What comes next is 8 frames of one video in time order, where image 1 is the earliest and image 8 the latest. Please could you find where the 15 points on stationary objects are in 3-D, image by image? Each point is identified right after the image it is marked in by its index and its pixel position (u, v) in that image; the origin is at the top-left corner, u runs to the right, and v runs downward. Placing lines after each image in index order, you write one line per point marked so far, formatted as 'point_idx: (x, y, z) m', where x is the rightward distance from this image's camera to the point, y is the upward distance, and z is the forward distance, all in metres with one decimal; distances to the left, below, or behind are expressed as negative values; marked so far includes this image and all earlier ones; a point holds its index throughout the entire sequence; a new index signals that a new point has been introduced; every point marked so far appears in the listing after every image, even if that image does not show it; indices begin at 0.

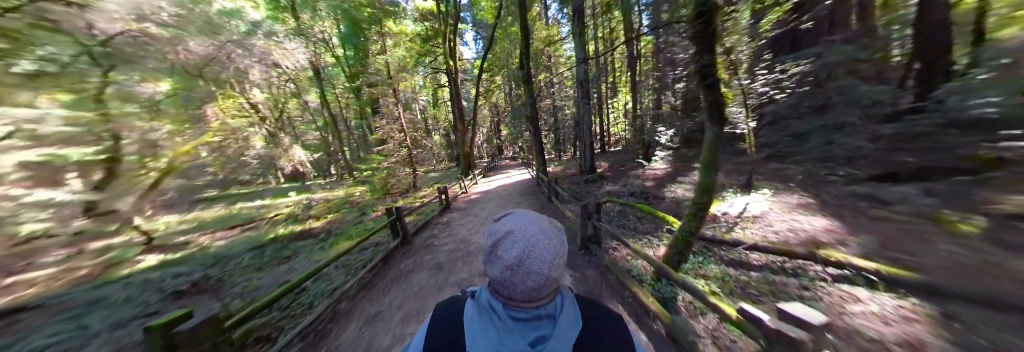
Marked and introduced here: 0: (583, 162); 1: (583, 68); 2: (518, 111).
0: (+3.3, +0.6, +8.3) m
1: (+3.1, +4.5, +7.5) m
2: (+0.4, +5.5, +15.9) m
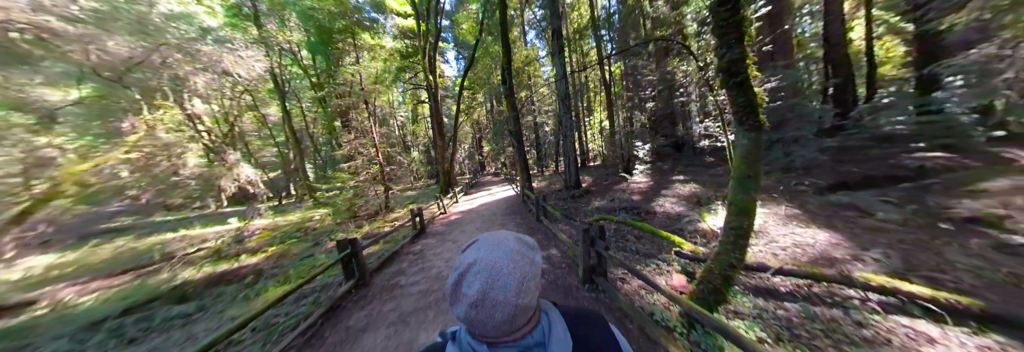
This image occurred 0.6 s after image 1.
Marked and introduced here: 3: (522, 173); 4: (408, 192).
0: (+2.6, -0.1, +8.2) m
1: (+2.3, +3.9, +7.7) m
2: (-1.1, +4.1, +15.9) m
3: (+0.6, 0.0, +9.0) m
4: (-10.7, -1.8, +18.9) m
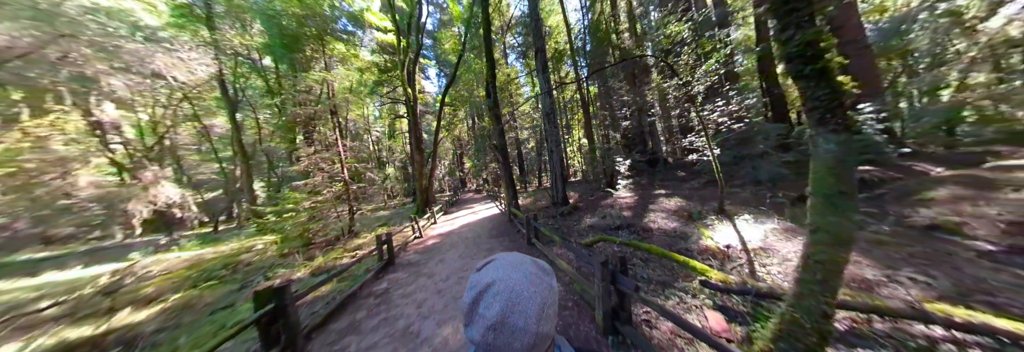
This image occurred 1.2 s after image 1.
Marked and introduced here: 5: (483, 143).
0: (+1.9, -0.8, +8.0) m
1: (+1.6, +3.2, +7.8) m
2: (-2.6, +2.7, +15.7) m
3: (-0.2, -0.8, +8.5) m
4: (-12.4, -3.5, +17.1) m
5: (-2.2, +2.7, +15.2) m
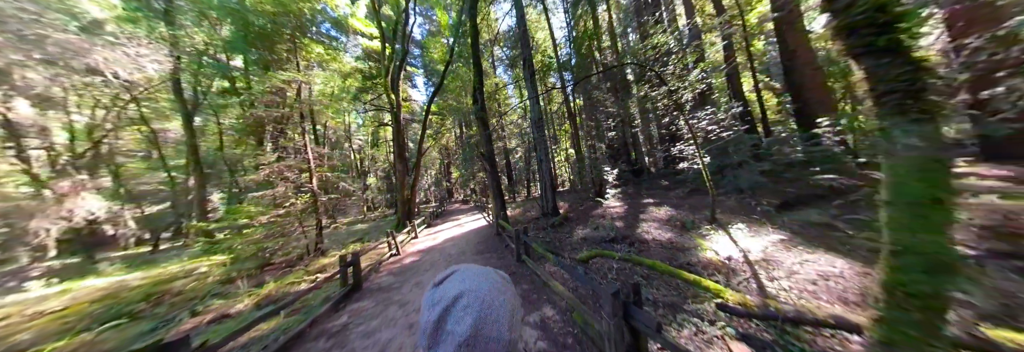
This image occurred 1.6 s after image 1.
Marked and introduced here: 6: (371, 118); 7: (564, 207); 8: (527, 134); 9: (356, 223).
0: (+1.4, -1.2, +7.8) m
1: (+1.1, +2.8, +7.8) m
2: (-3.6, +1.9, +15.3) m
3: (-0.7, -1.2, +8.2) m
4: (-13.4, -4.4, +15.8) m
5: (-3.2, +1.9, +14.9) m
6: (-15.1, +6.2, +19.4) m
7: (+2.9, -1.7, +9.9) m
8: (+1.2, +3.3, +14.5) m
9: (-15.9, -4.9, +18.6) m
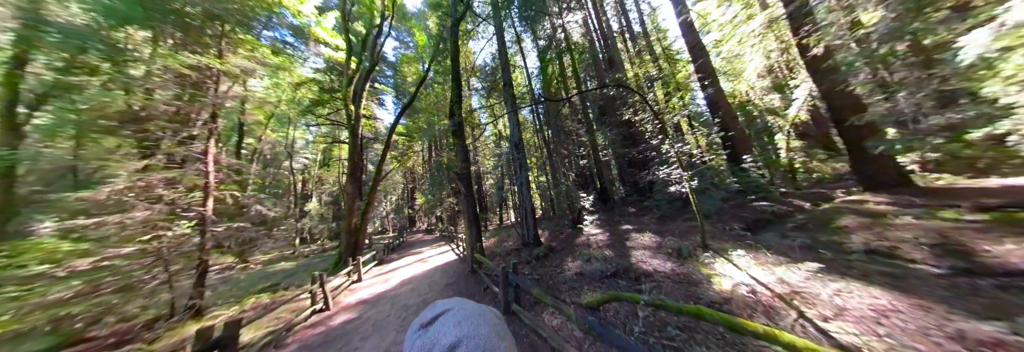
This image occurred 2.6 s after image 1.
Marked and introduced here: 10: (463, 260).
0: (+0.5, -2.2, +7.1) m
1: (+0.2, +1.8, +7.7) m
2: (-5.7, -0.1, +14.1) m
3: (-1.7, -2.2, +7.1) m
4: (-15.5, -6.0, +12.1) m
5: (-5.2, 0.0, +13.8) m
6: (-17.6, +4.1, +16.9) m
7: (+1.6, -3.1, +9.3) m
8: (-0.8, +1.3, +14.2) m
9: (-18.4, -6.8, +14.4) m
10: (-2.5, -4.5, +9.5) m
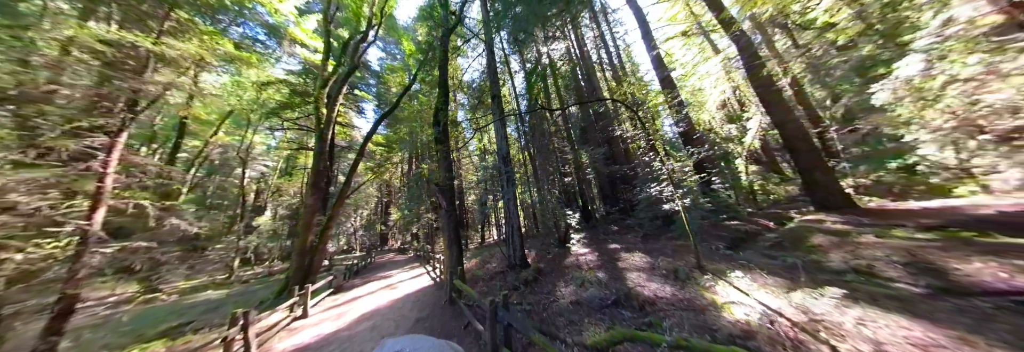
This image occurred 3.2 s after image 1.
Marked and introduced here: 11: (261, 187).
0: (-0.1, -2.7, +6.6) m
1: (-0.3, +1.2, +7.5) m
2: (-6.8, -1.0, +13.1) m
3: (-2.2, -2.6, +6.4) m
4: (-16.5, -6.4, +9.7) m
5: (-6.3, -1.0, +12.9) m
6: (-18.8, +3.2, +15.2) m
7: (+0.8, -3.8, +8.8) m
8: (-2.0, +0.2, +13.8) m
9: (-19.7, -7.3, +11.6) m
10: (-3.4, -5.1, +8.4) m
11: (-24.6, -1.0, +17.8) m
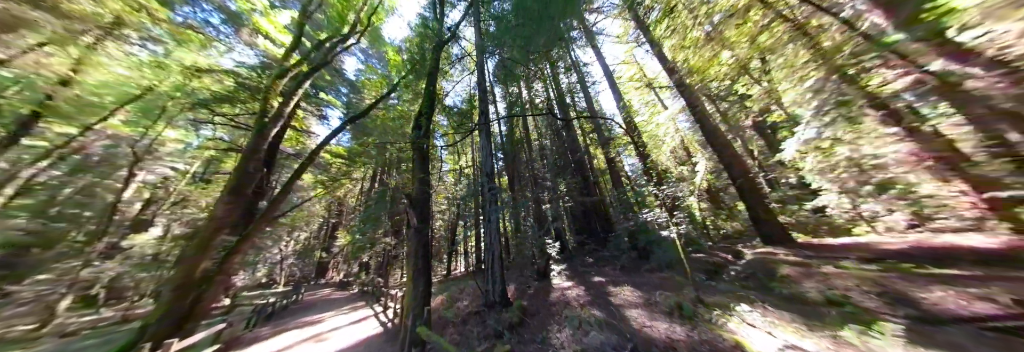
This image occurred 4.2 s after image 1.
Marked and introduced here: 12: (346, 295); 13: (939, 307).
0: (-0.8, -3.3, +5.6) m
1: (-0.9, +0.5, +7.0) m
2: (-8.3, -2.1, +11.3) m
3: (-2.9, -3.0, +5.1) m
4: (-17.7, -6.1, +5.8) m
5: (-7.8, -2.0, +11.2) m
6: (-20.3, +2.8, +12.4) m
7: (-0.3, -4.8, +7.7) m
8: (-3.6, -1.3, +12.9) m
9: (-21.2, -7.0, +7.1) m
10: (-4.5, -5.7, +6.6) m
11: (-26.6, -1.3, +13.5) m
12: (-16.2, -11.1, +17.5) m
13: (+5.6, -1.7, +2.3) m
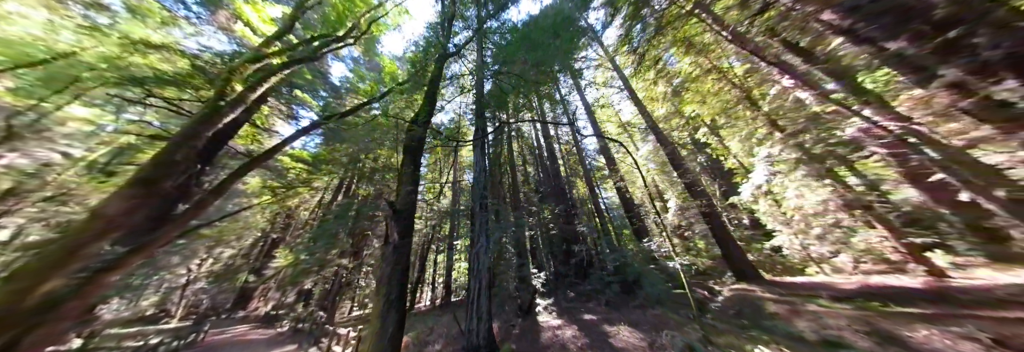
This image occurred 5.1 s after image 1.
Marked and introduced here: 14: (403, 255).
0: (-1.2, -3.7, +4.7) m
1: (-1.2, -0.2, +6.6) m
2: (-9.2, -2.5, +9.7) m
3: (-3.2, -3.2, +4.1) m
4: (-18.2, -4.9, +2.8) m
5: (-8.7, -2.5, +9.6) m
6: (-20.8, +3.3, +10.2) m
7: (-1.1, -5.5, +6.6) m
8: (-4.7, -2.4, +11.9) m
9: (-21.9, -5.7, +3.6) m
10: (-5.2, -5.9, +5.0) m
11: (-27.5, -0.3, +10.1) m
12: (-18.5, -11.5, +13.8) m
13: (+5.6, -2.3, +2.4) m
14: (-3.0, -2.1, +4.6) m
